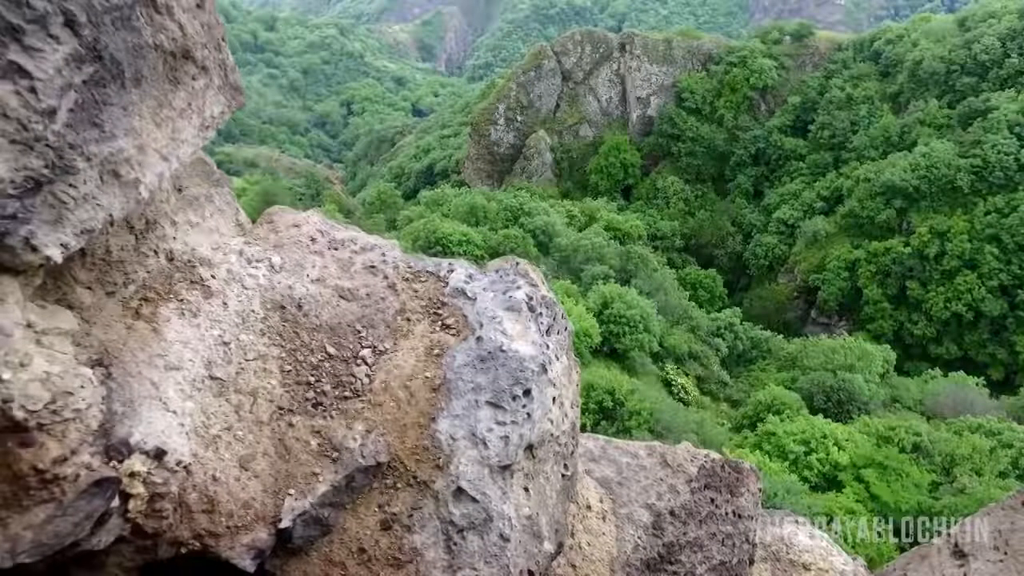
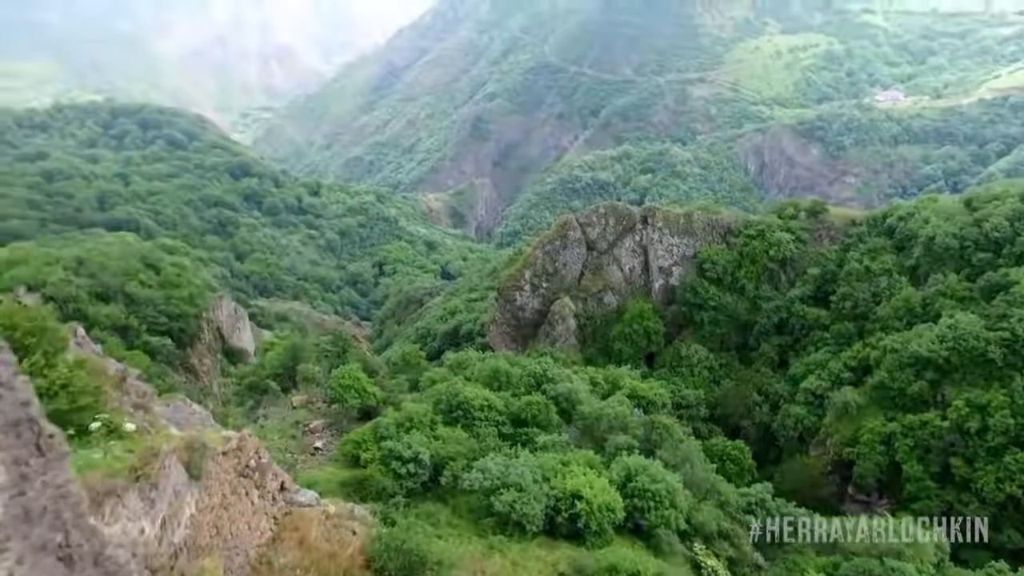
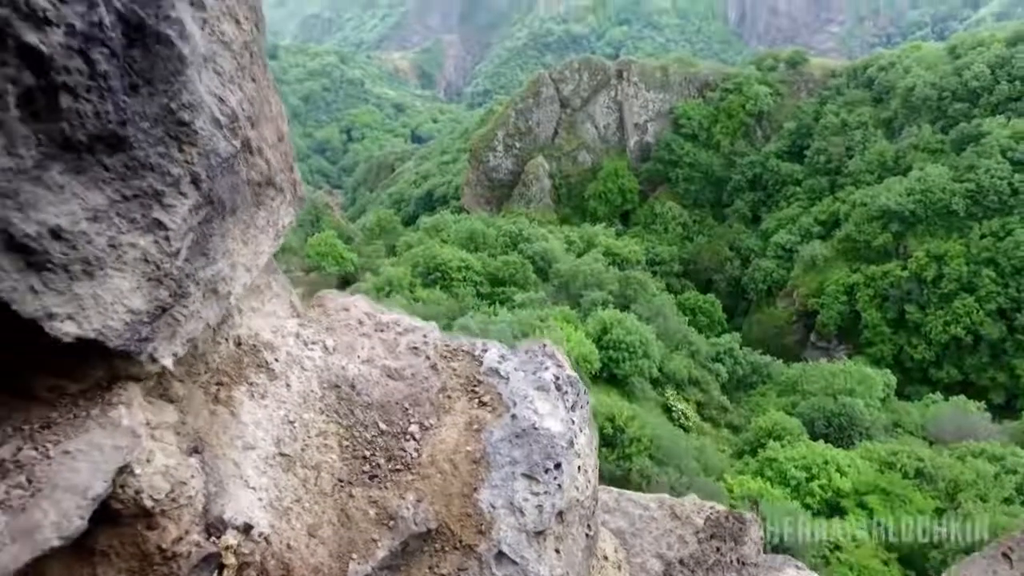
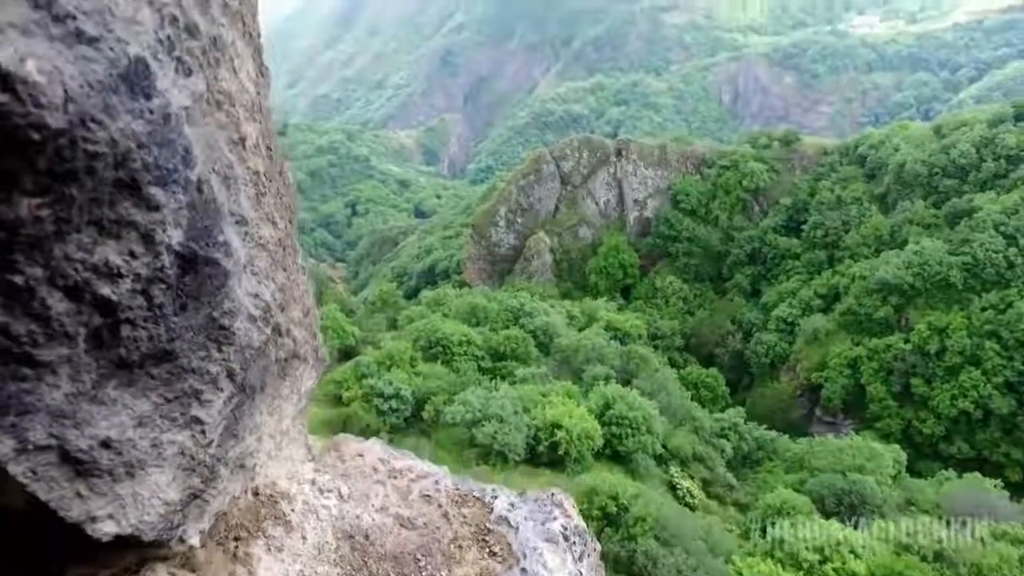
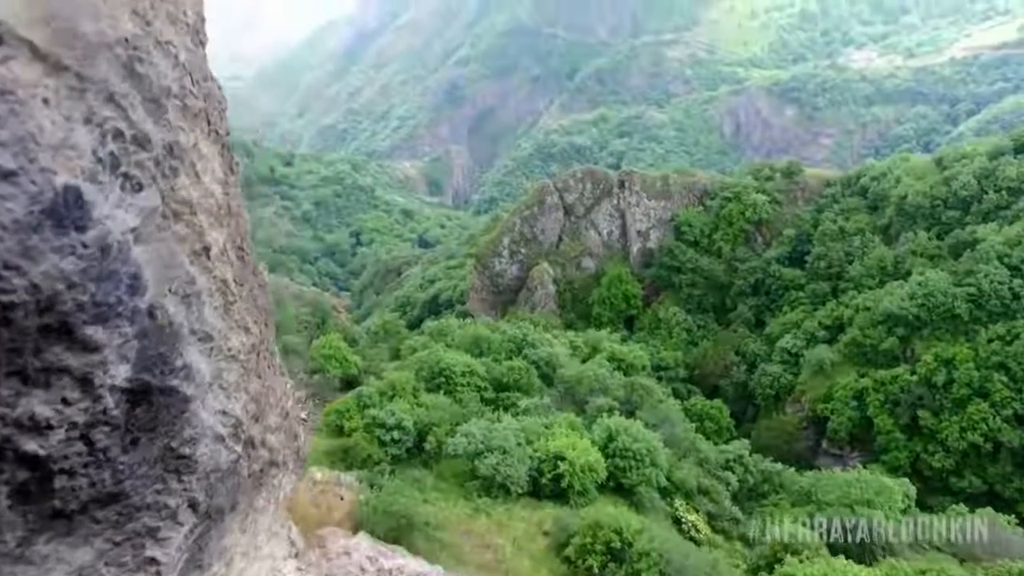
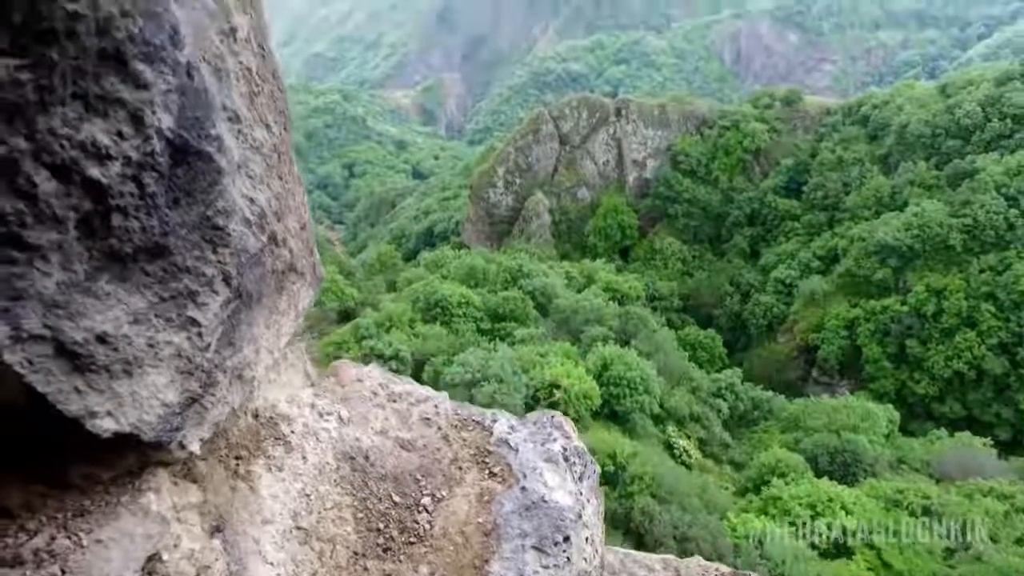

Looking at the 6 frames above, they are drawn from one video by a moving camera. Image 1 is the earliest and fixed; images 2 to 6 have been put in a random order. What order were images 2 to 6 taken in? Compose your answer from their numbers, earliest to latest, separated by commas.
3, 6, 4, 5, 2
